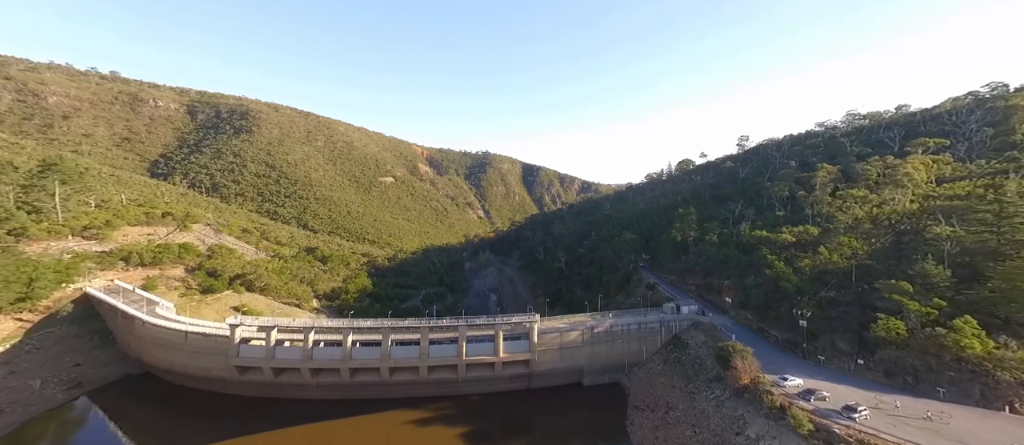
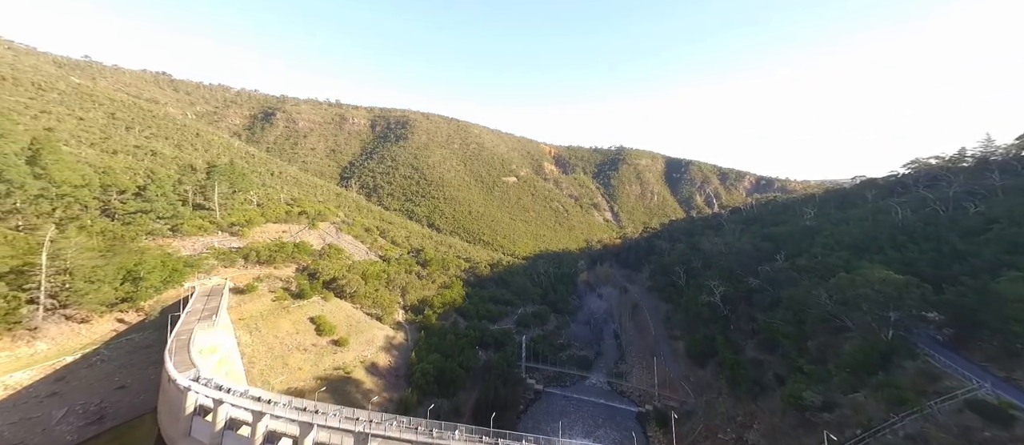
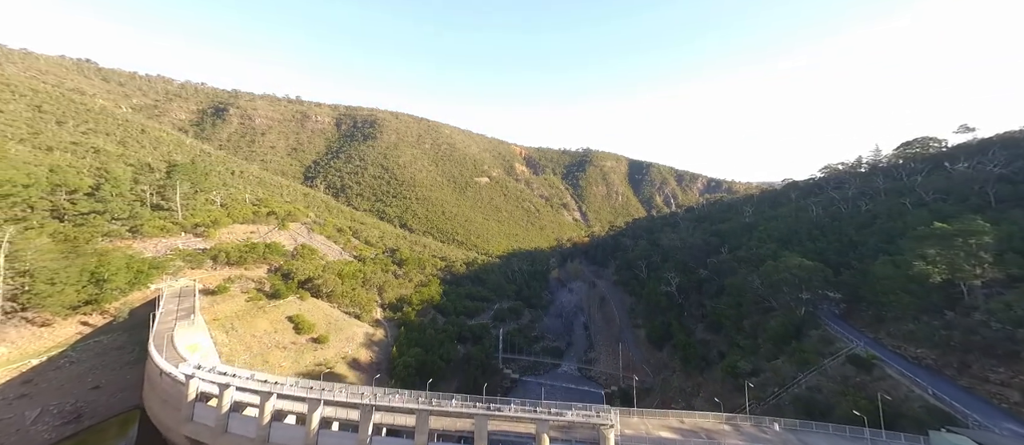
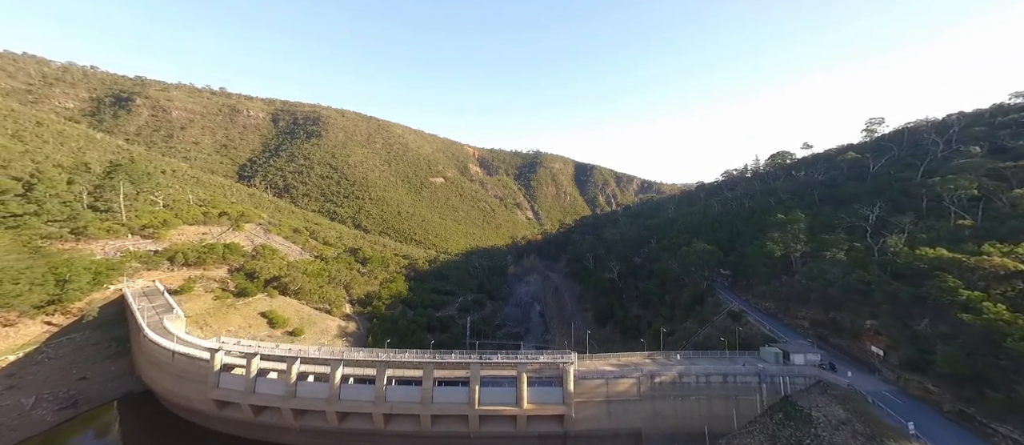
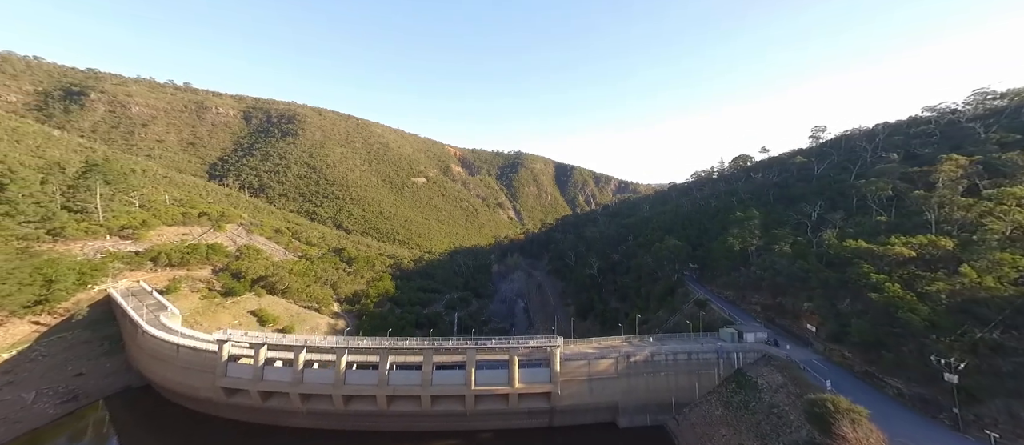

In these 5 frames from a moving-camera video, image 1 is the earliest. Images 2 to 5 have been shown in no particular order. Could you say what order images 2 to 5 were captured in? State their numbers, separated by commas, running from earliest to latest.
5, 4, 3, 2
